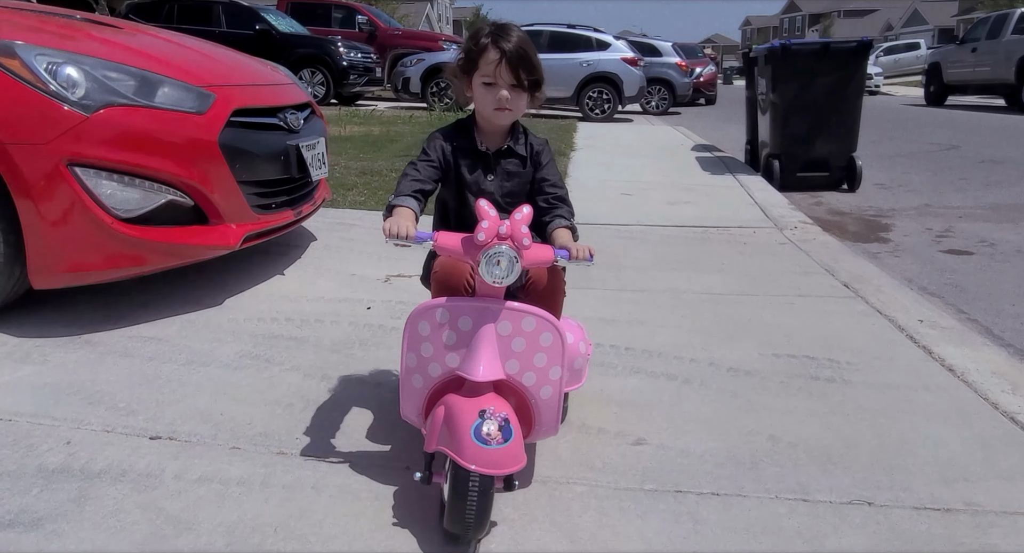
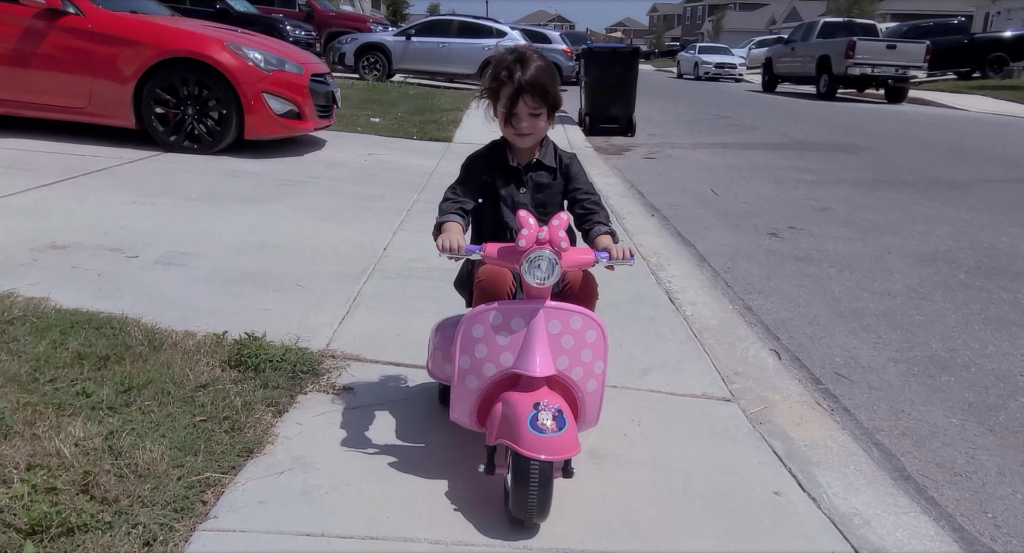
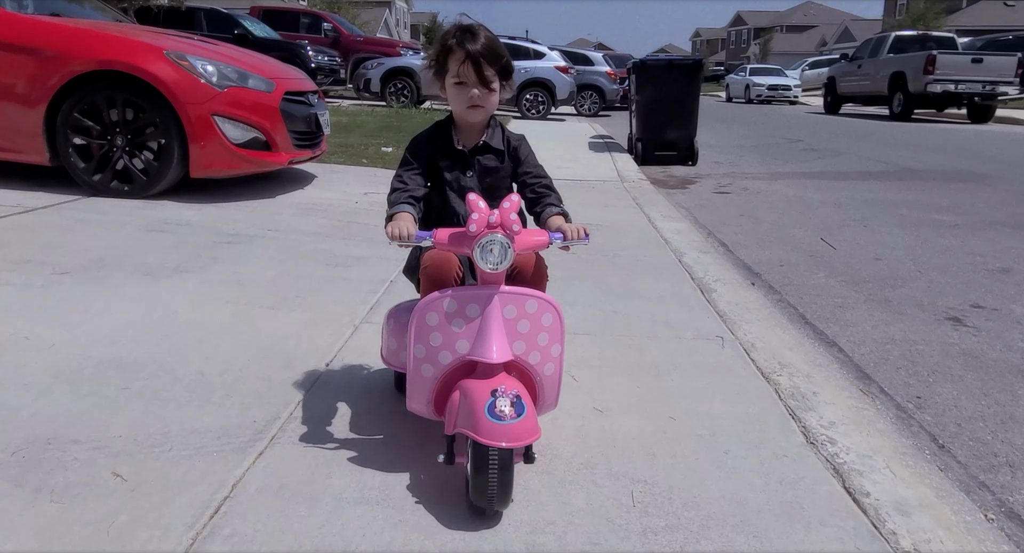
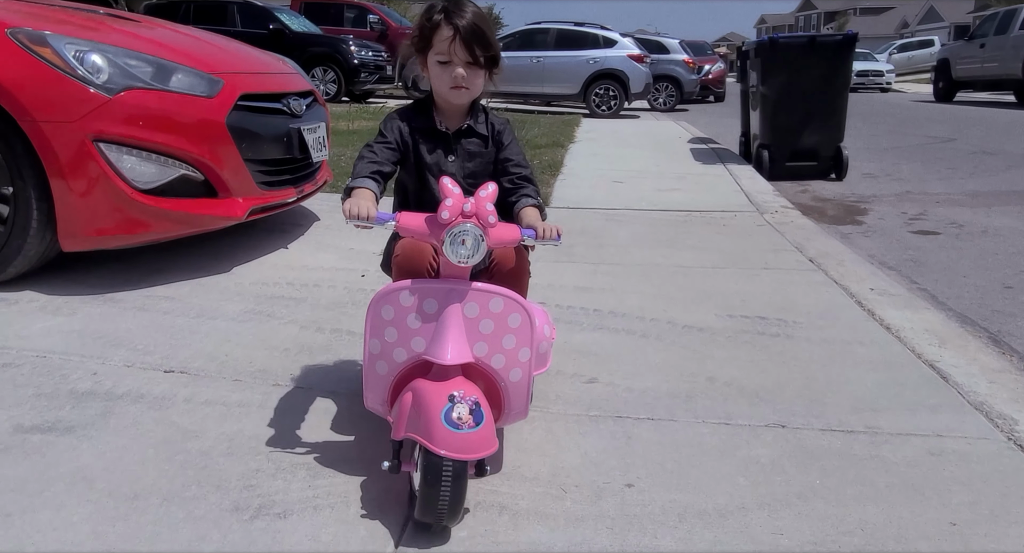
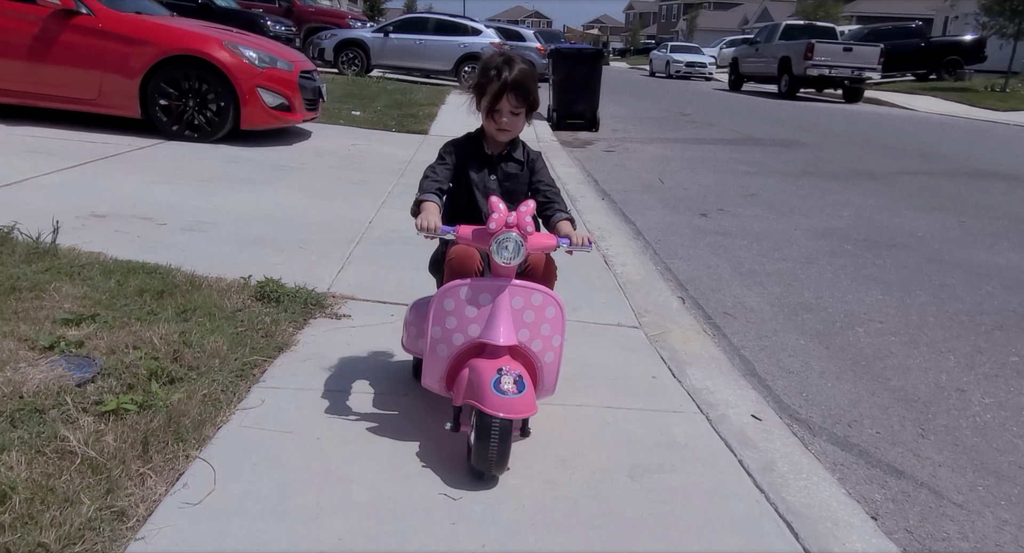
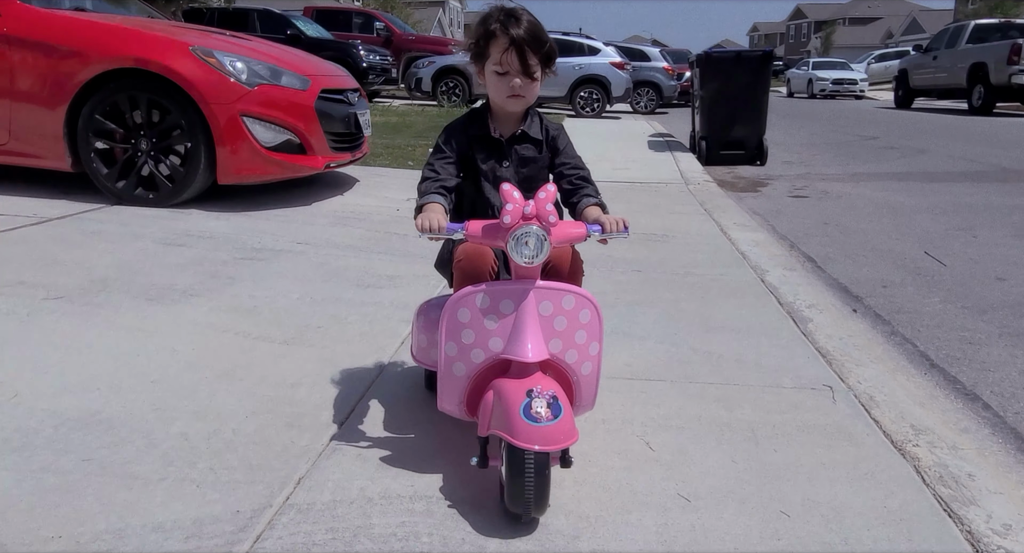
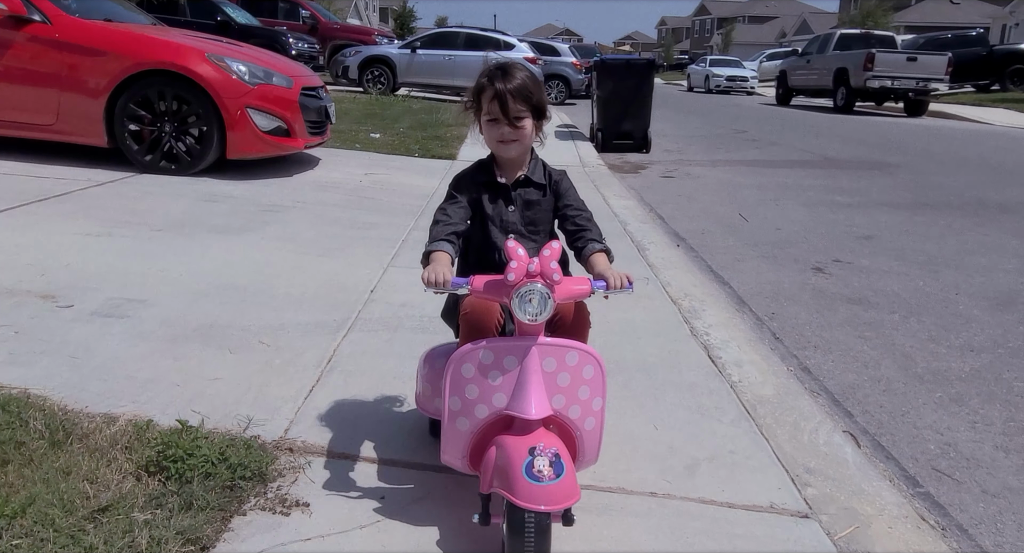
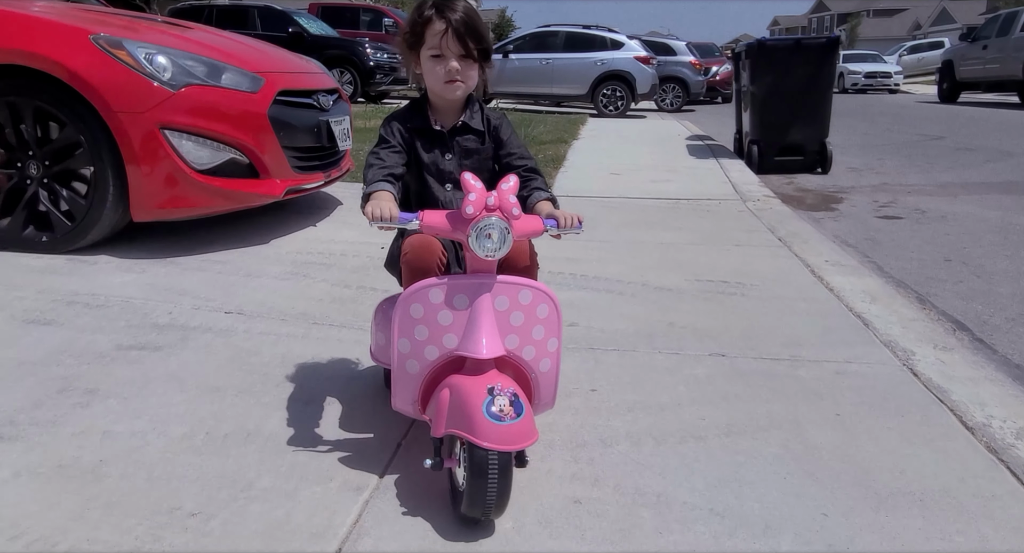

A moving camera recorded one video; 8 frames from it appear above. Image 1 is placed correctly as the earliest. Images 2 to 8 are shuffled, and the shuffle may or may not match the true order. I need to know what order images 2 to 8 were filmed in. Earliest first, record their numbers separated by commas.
4, 8, 6, 3, 7, 2, 5
